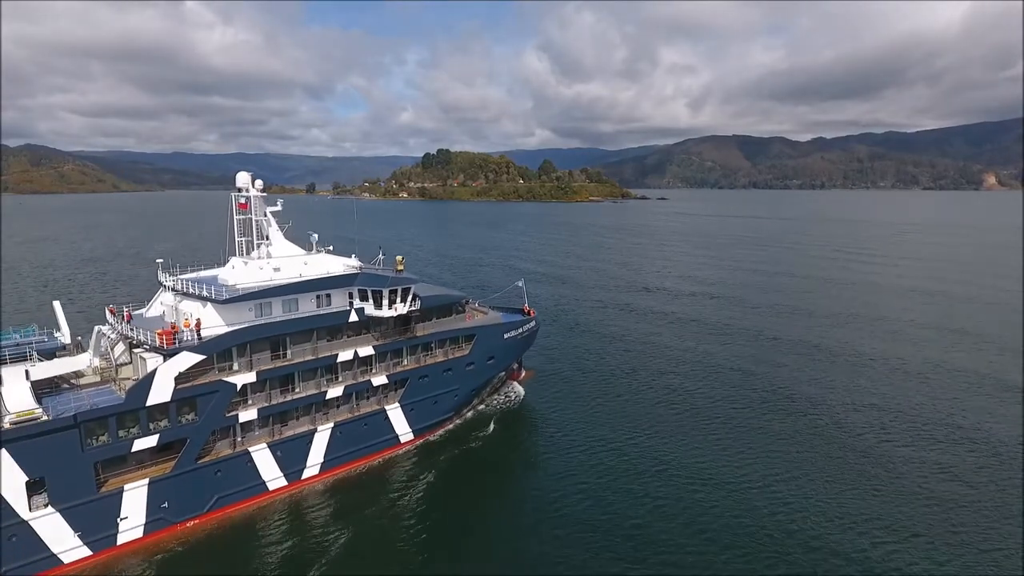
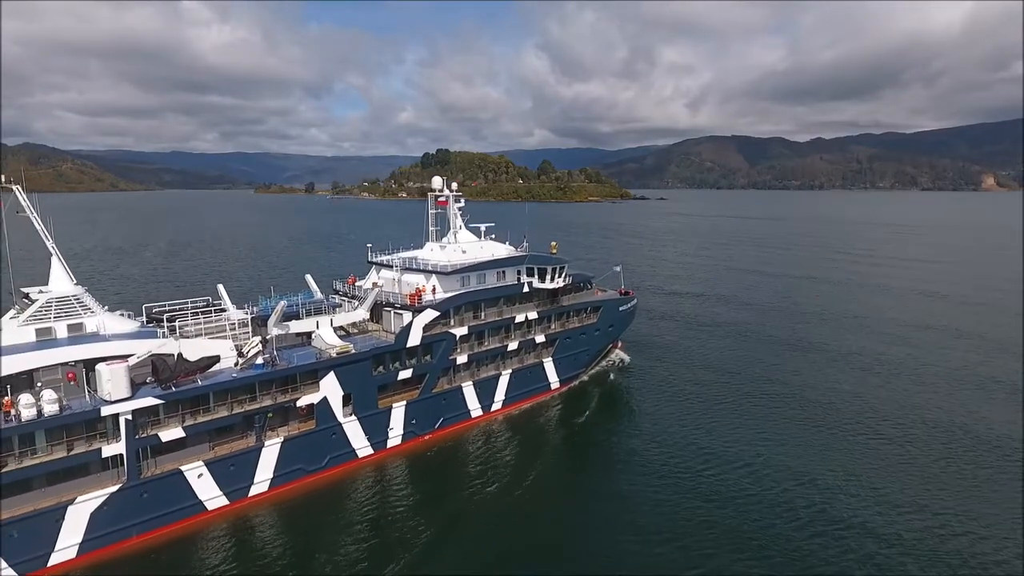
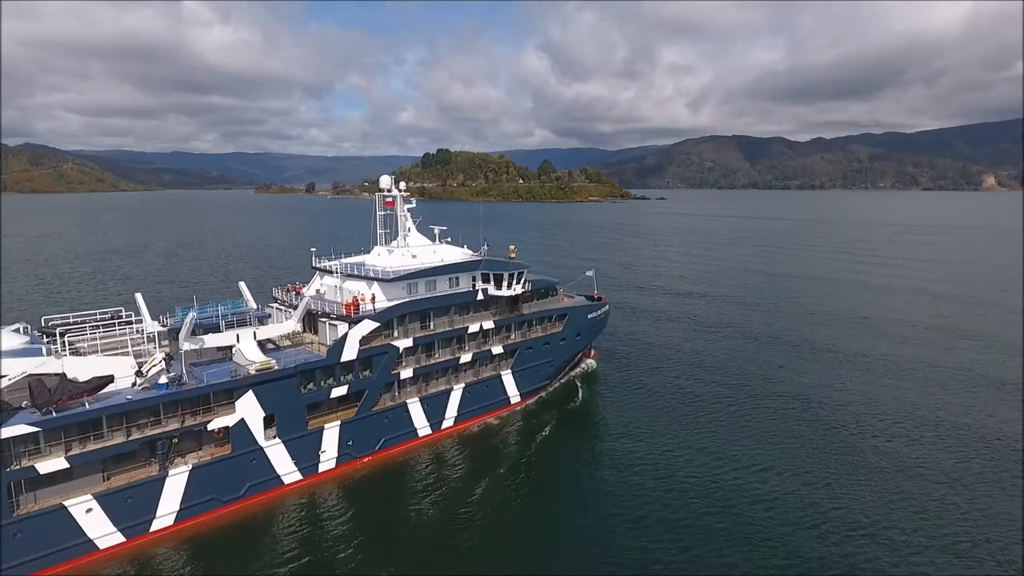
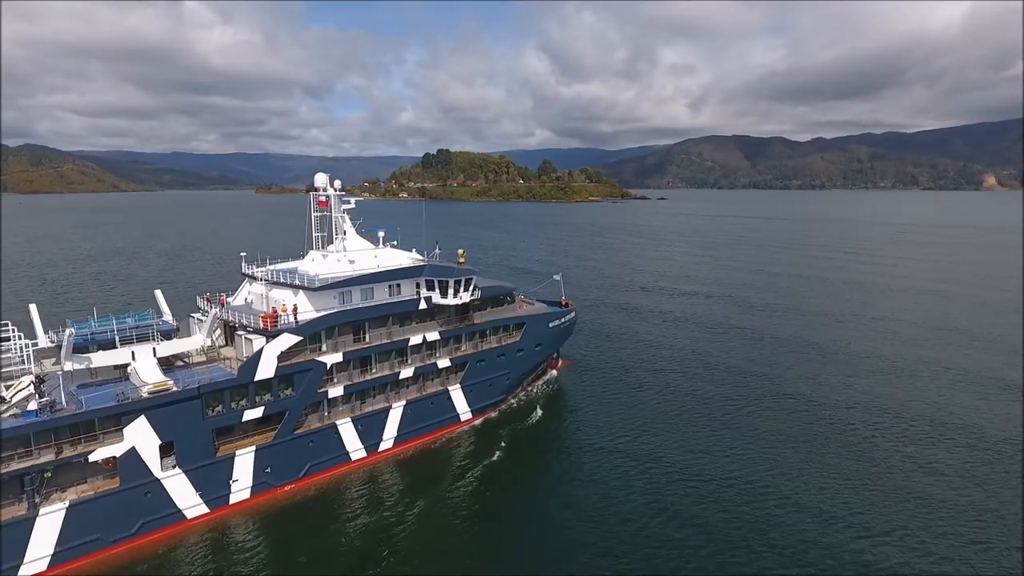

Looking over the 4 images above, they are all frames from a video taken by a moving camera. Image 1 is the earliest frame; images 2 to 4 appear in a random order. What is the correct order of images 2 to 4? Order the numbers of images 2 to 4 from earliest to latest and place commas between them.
4, 3, 2
